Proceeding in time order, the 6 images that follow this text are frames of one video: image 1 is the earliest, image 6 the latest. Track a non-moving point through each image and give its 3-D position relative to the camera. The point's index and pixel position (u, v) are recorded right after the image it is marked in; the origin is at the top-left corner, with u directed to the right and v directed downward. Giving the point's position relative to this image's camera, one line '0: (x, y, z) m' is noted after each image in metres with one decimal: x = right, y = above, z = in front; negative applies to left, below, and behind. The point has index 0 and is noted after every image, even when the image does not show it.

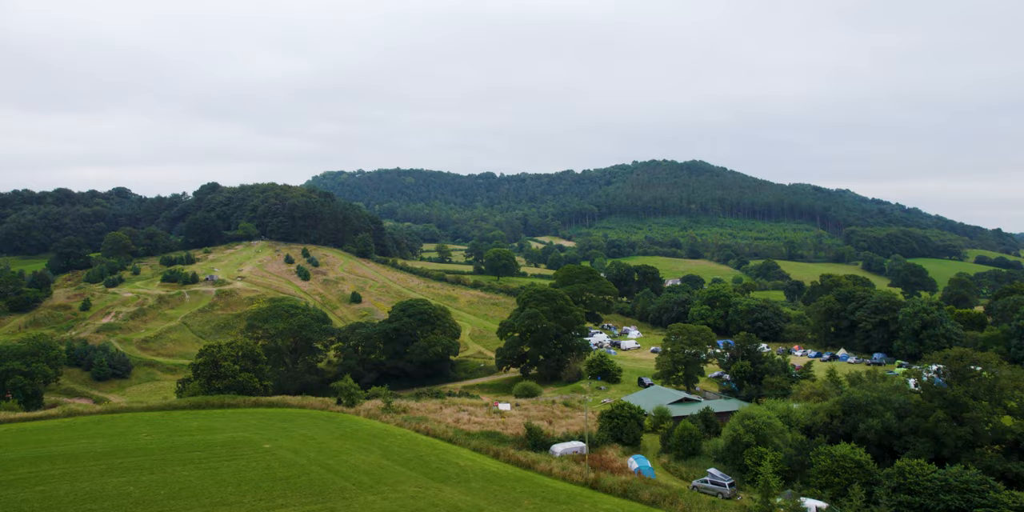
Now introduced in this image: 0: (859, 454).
0: (+9.3, -5.4, +19.4) m
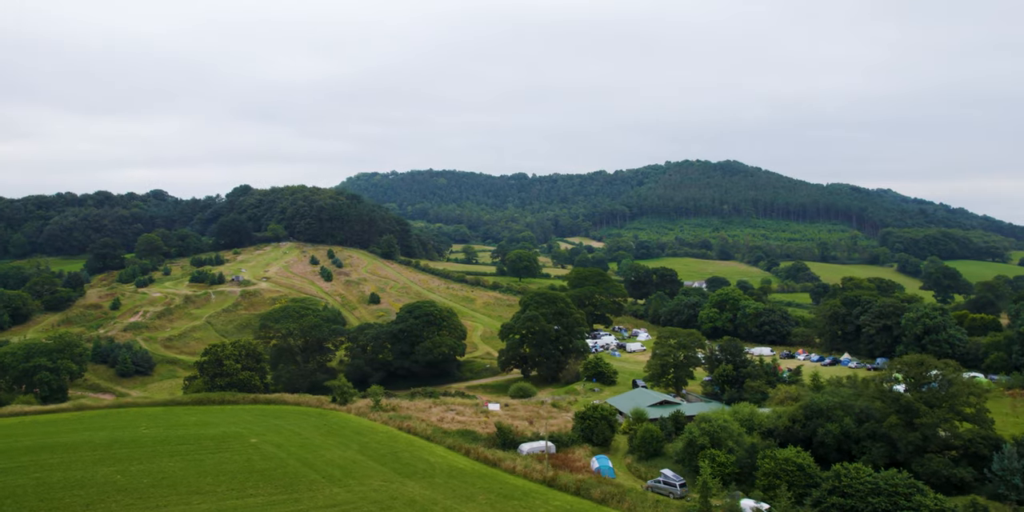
0: (+8.0, -5.6, +20.0) m
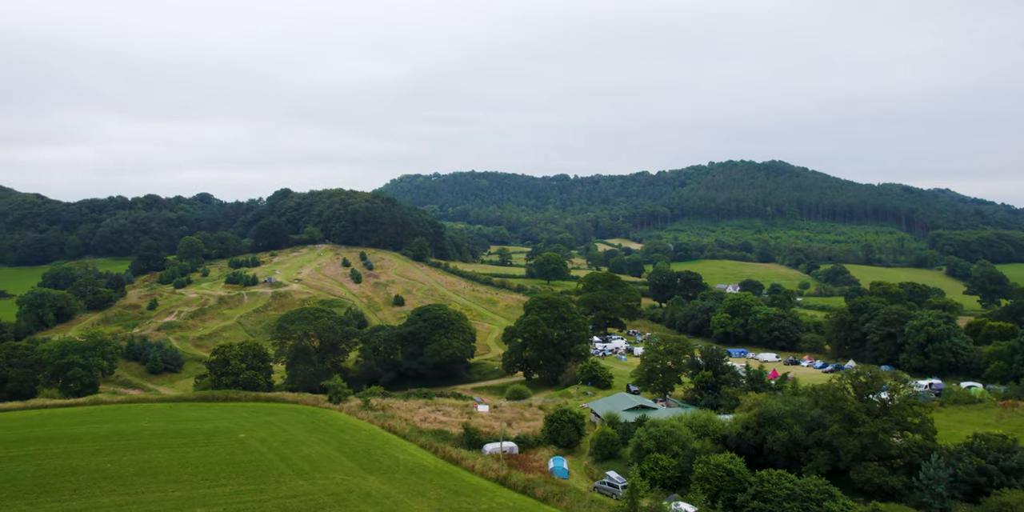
0: (+6.4, -6.0, +21.0) m
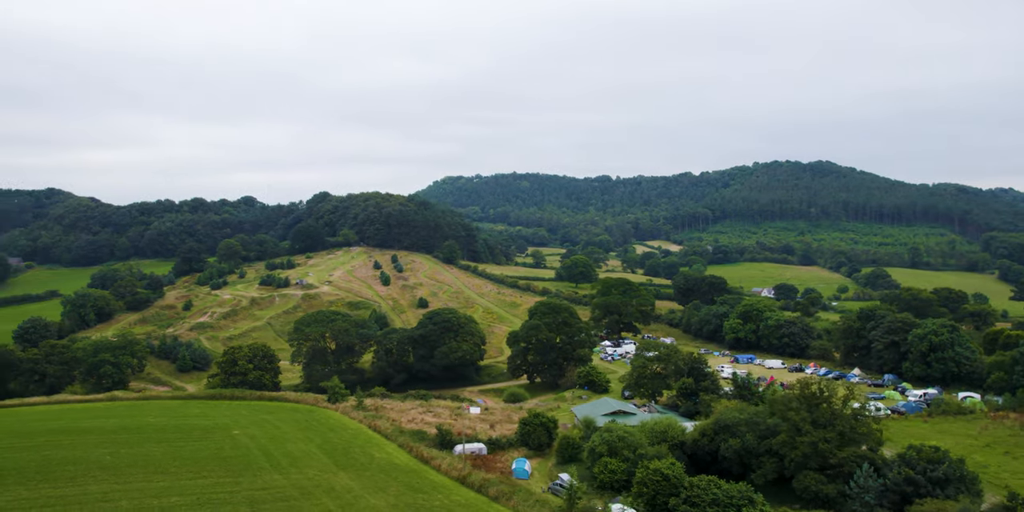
0: (+4.8, -6.5, +22.1) m
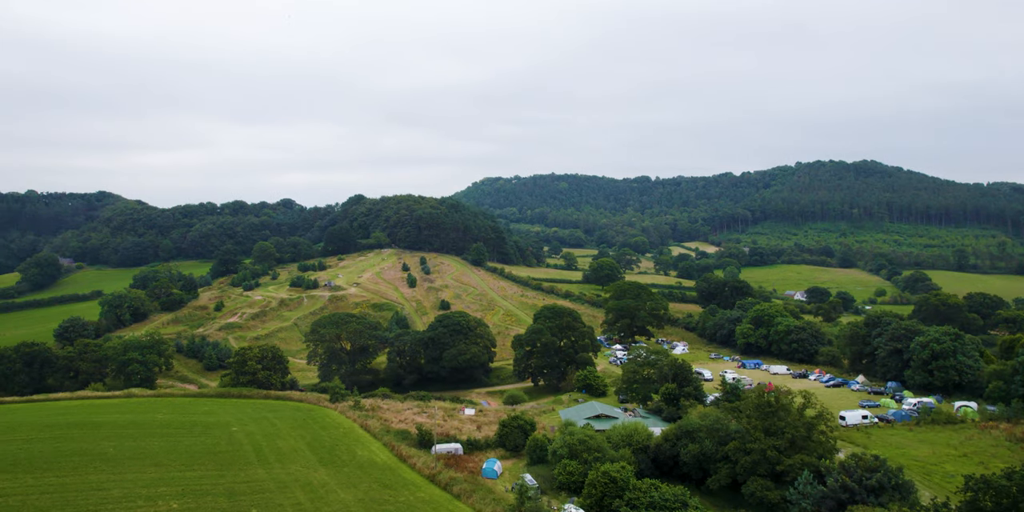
0: (+3.4, -6.9, +23.3) m
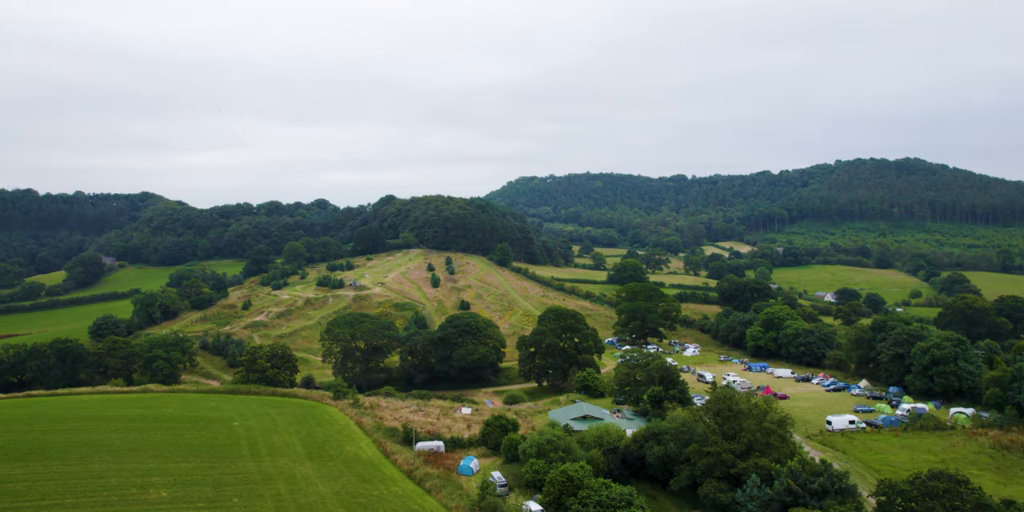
0: (+2.2, -7.3, +24.5) m
